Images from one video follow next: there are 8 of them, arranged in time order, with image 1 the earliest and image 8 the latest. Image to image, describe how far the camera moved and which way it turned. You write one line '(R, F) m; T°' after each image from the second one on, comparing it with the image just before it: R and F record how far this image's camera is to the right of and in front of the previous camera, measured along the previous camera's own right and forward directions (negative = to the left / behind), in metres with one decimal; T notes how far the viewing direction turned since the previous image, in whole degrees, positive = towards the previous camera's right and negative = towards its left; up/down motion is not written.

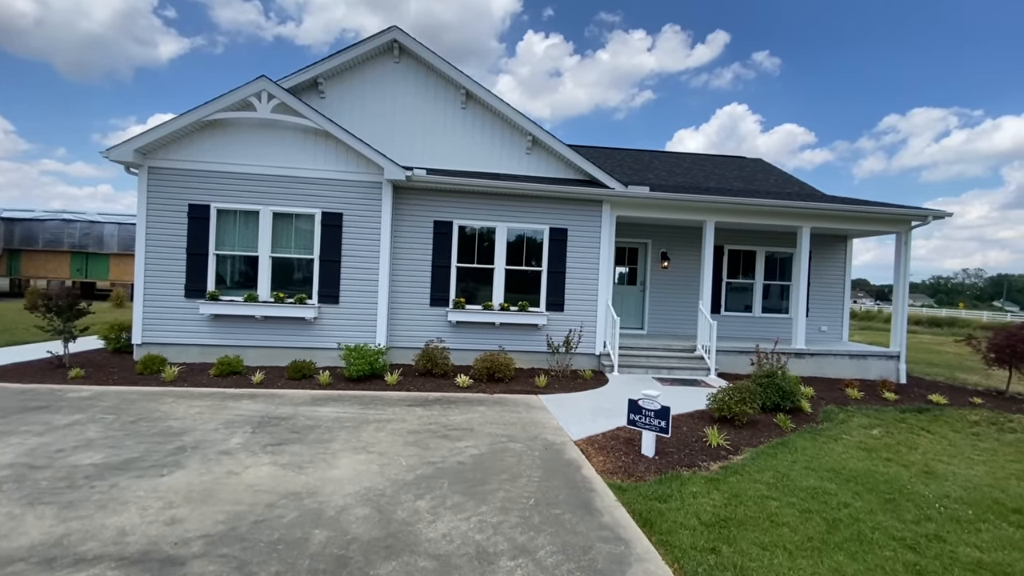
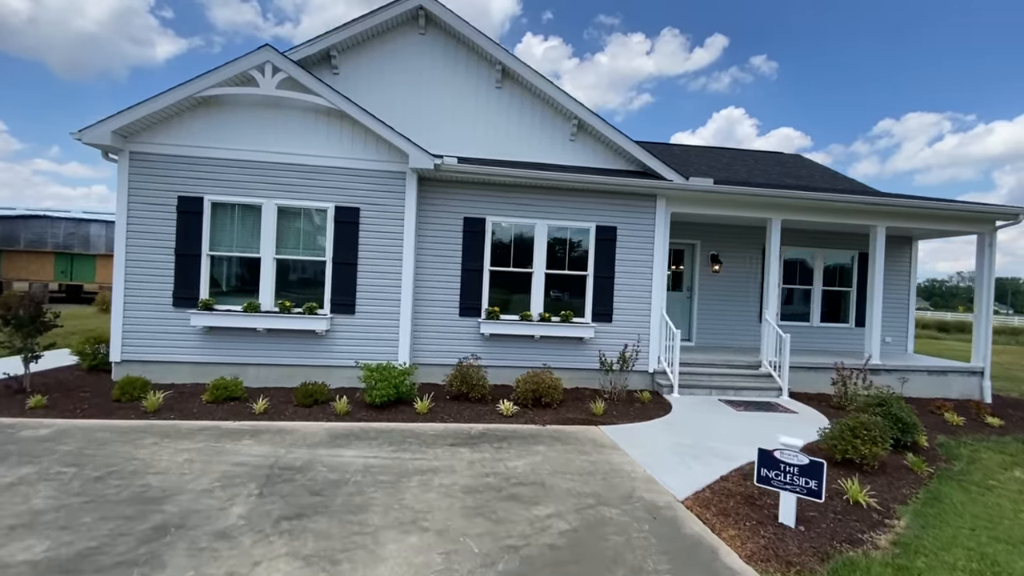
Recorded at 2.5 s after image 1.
(-0.8, +1.3) m; +1°
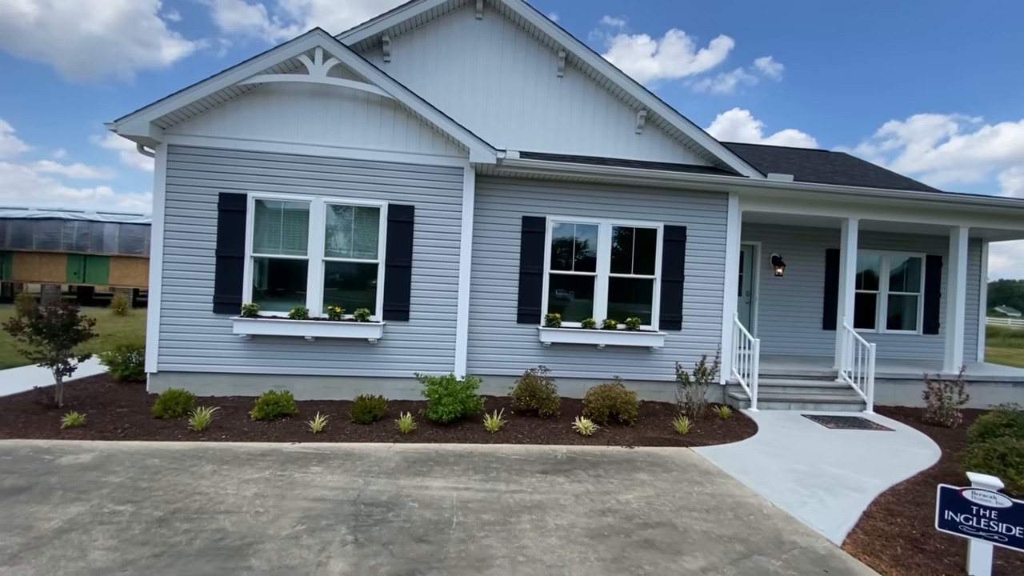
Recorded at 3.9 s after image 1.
(-1.0, +0.6) m; 0°
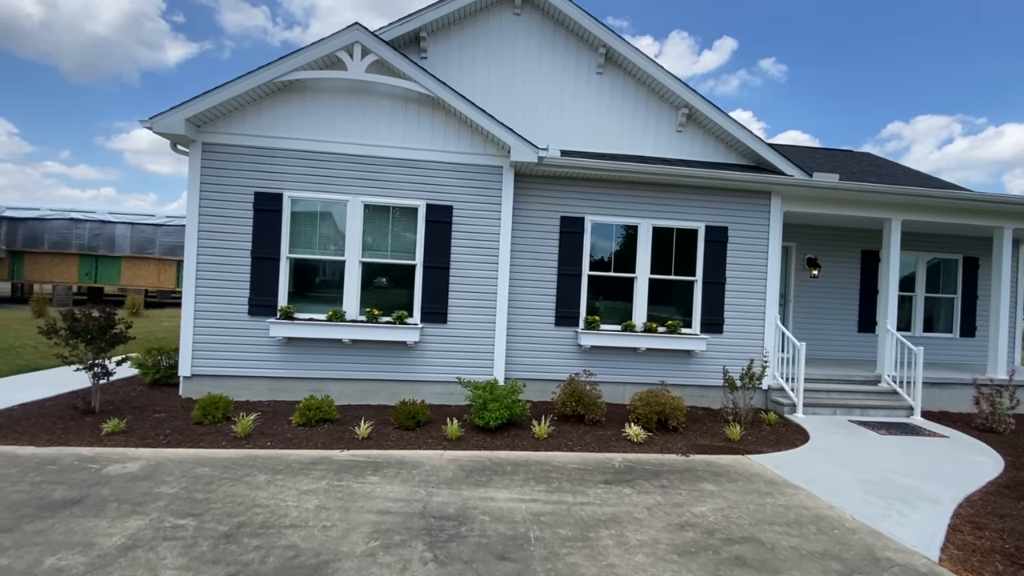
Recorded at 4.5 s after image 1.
(-0.6, +0.2) m; 0°
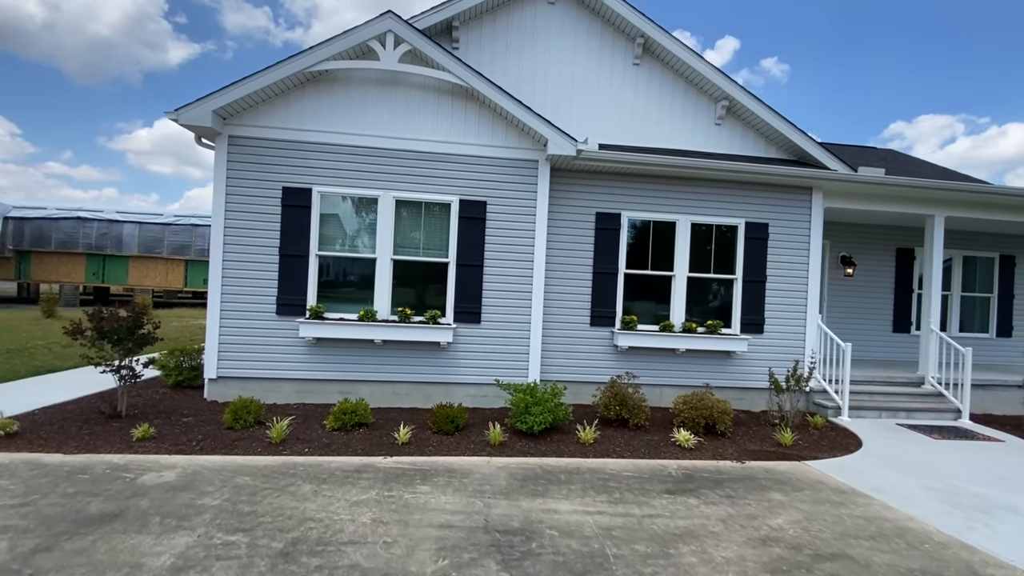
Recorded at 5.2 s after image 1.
(-0.5, +0.3) m; 0°
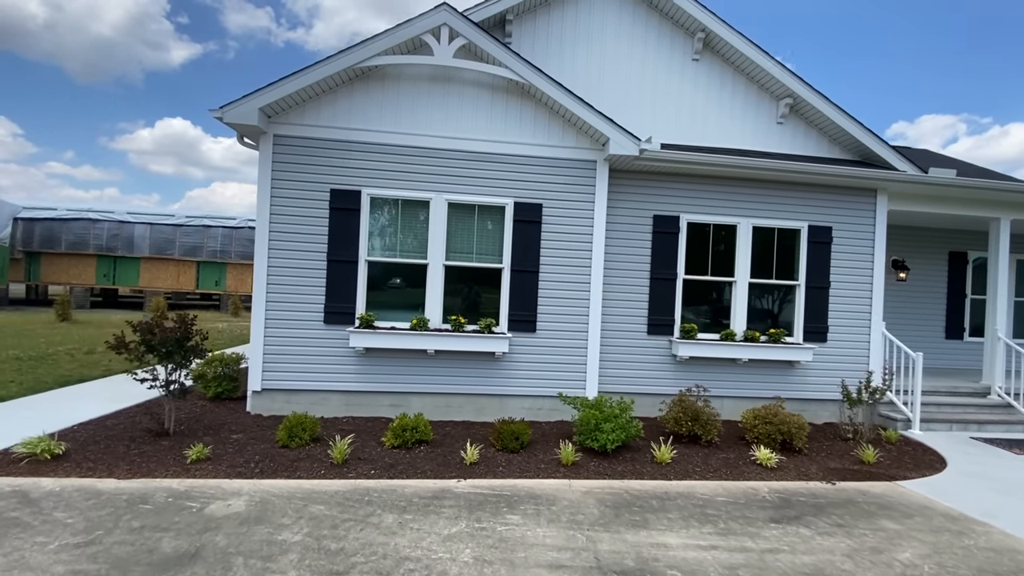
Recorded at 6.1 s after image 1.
(-0.8, +0.3) m; 0°
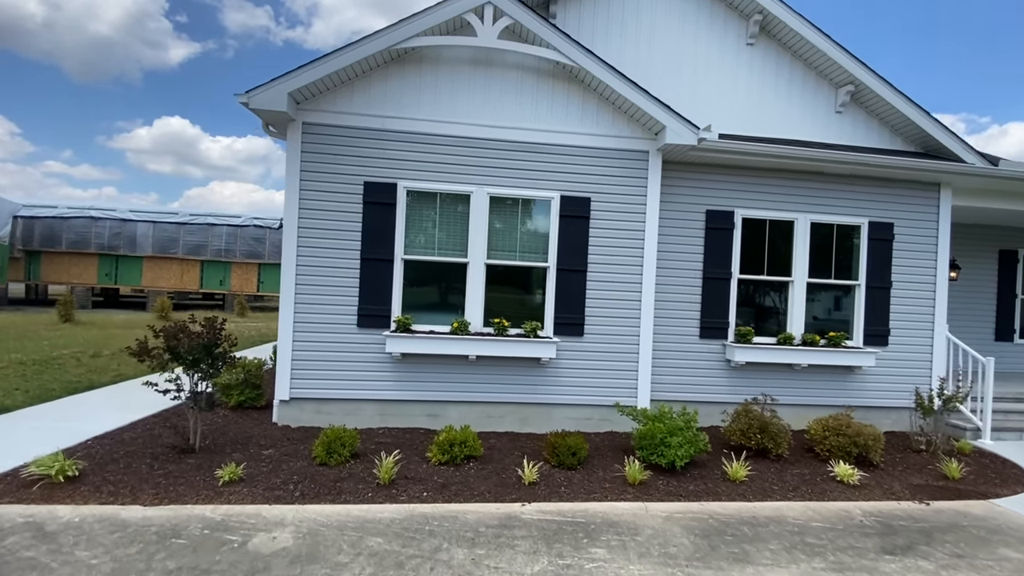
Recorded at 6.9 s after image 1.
(-0.6, +0.5) m; 0°
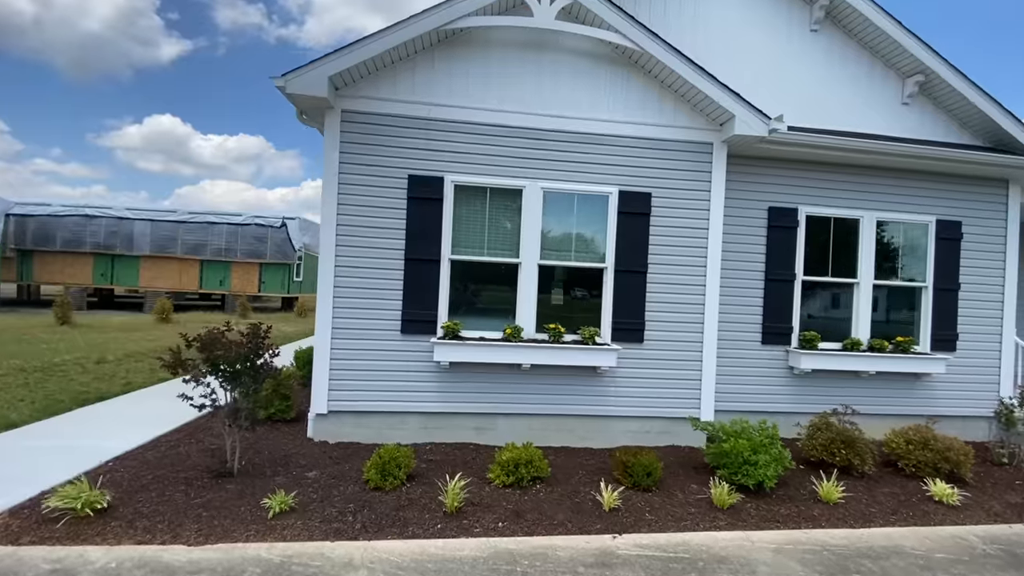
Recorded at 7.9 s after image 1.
(-0.7, +0.5) m; +1°
